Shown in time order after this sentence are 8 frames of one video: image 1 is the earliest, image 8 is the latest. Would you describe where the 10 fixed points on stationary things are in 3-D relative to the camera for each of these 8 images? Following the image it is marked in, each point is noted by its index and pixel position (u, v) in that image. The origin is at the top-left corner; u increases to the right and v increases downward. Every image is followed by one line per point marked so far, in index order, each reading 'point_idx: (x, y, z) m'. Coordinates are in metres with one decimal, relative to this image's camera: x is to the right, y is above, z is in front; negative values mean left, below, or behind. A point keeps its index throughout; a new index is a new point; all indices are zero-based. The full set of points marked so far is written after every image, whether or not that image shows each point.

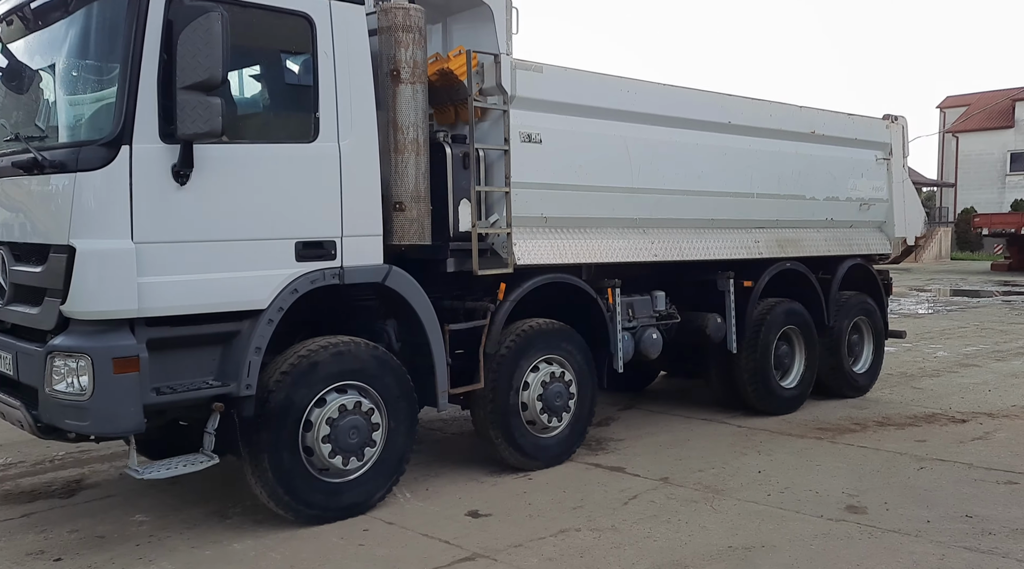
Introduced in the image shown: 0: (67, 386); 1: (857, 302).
0: (-2.0, -0.5, +4.4) m
1: (+3.4, -0.2, +9.3) m
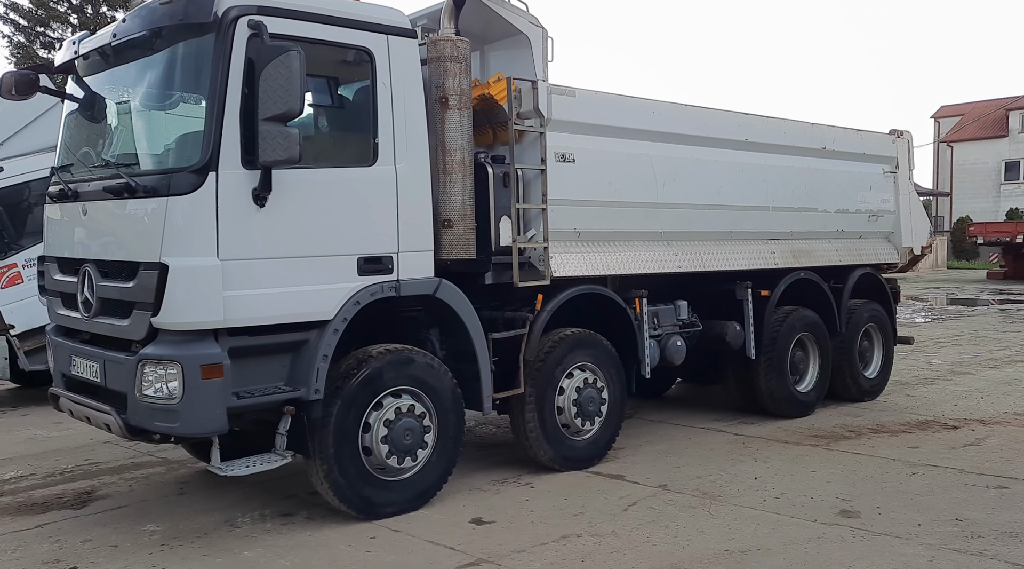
0: (-1.8, -0.5, +4.8) m
1: (+3.7, -0.2, +9.7) m
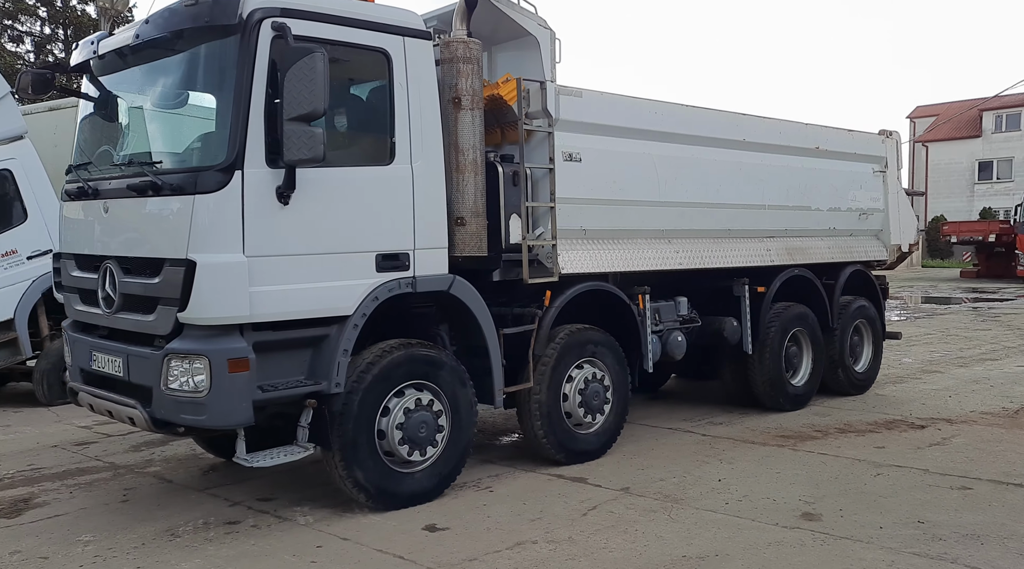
0: (-1.7, -0.5, +4.9) m
1: (+3.6, -0.2, +9.9) m
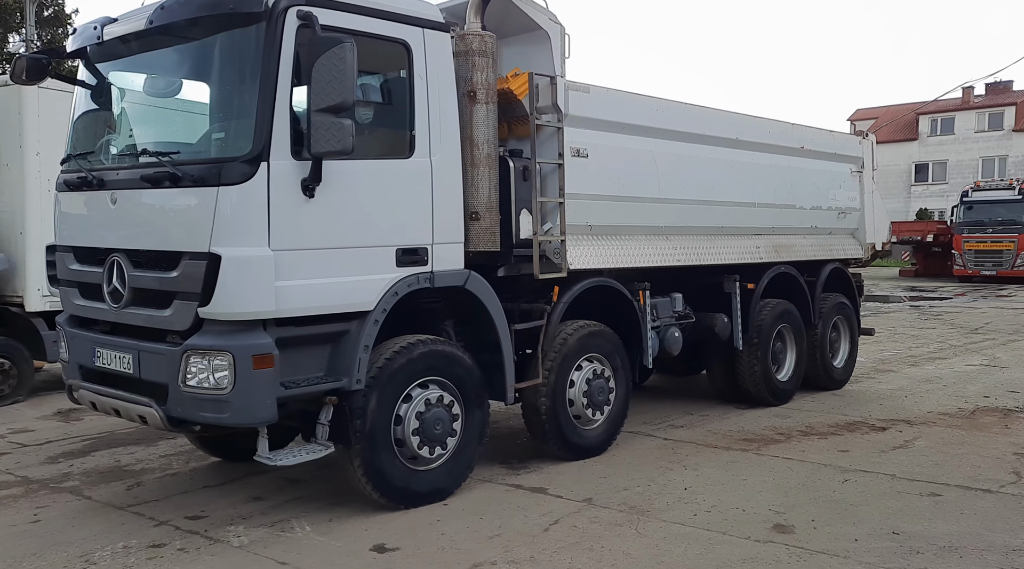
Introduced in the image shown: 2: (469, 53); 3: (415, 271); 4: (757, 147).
0: (-1.5, -0.5, +4.7) m
1: (+3.5, -0.2, +10.1) m
2: (-0.3, +1.4, +5.8) m
3: (-0.5, +0.1, +5.4) m
4: (+2.3, +1.3, +8.8) m
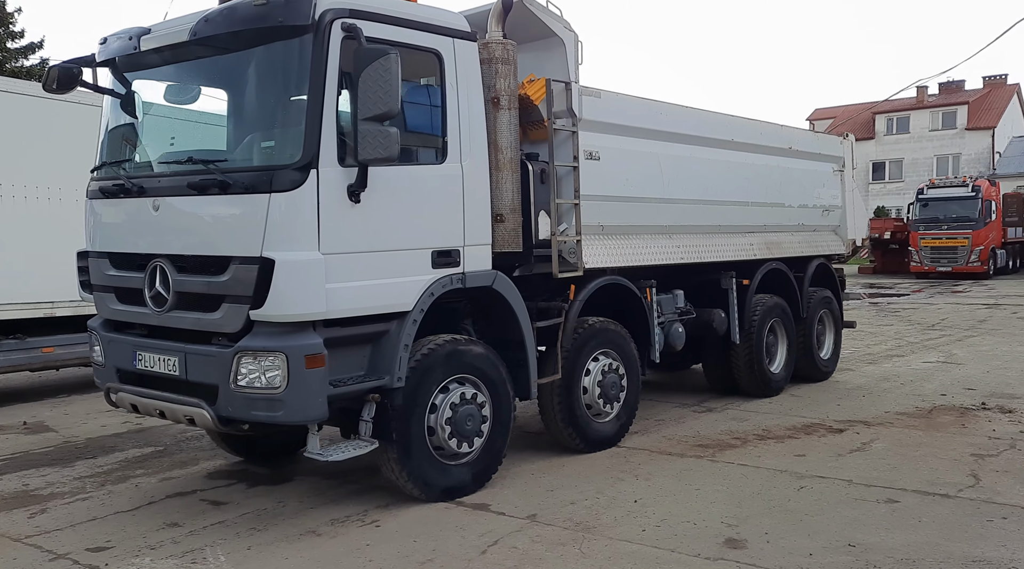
0: (-1.3, -0.5, +4.9) m
1: (+3.4, -0.1, +10.5) m
2: (-0.1, +1.4, +6.0) m
3: (-0.4, +0.1, +5.6) m
4: (+2.3, +1.3, +9.1) m
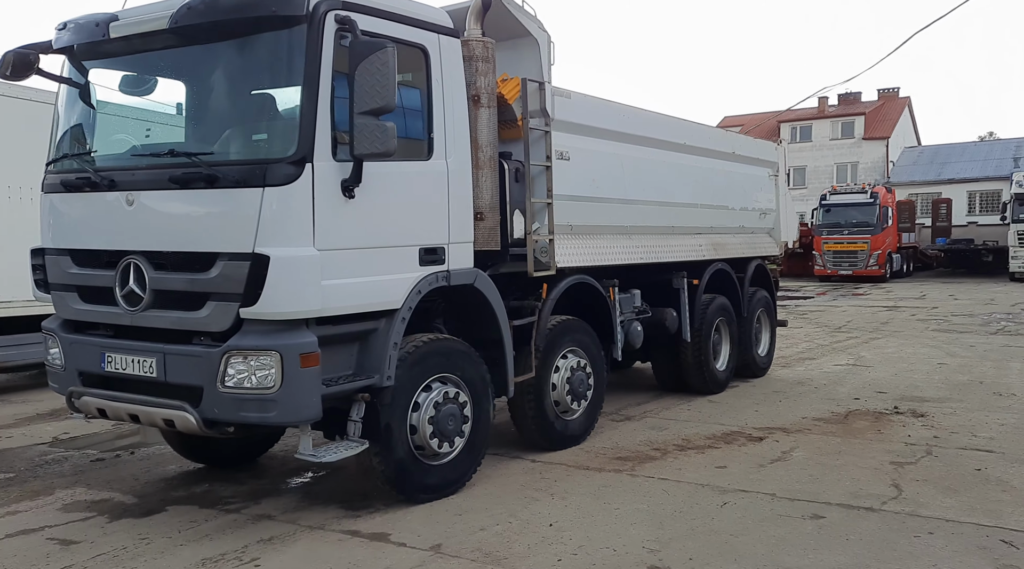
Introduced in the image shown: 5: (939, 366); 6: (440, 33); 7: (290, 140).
0: (-1.3, -0.5, +4.7) m
1: (+2.8, -0.1, +10.8) m
2: (-0.2, +1.4, +5.9) m
3: (-0.5, +0.1, +5.5) m
4: (+1.9, +1.3, +9.3) m
5: (+6.0, -1.3, +13.5) m
6: (-0.4, +1.5, +5.6) m
7: (-1.1, +0.7, +4.7) m
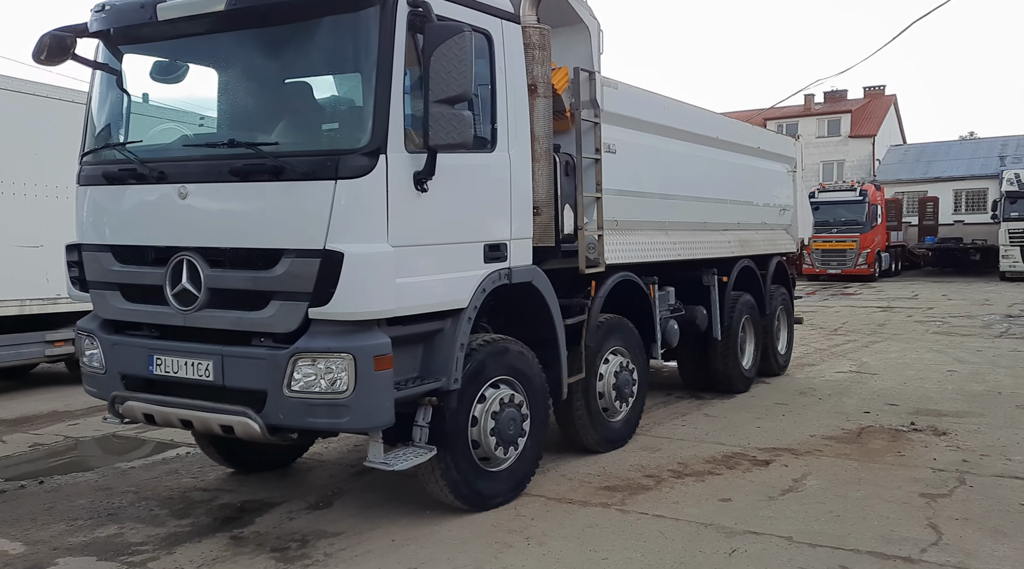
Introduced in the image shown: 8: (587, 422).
0: (-0.9, -0.5, +4.5) m
1: (+3.1, -0.1, +10.6) m
2: (+0.1, +1.4, +5.7) m
3: (-0.1, +0.1, +5.3) m
4: (+2.1, +1.3, +9.1) m
5: (+6.2, -1.3, +13.4) m
6: (-0.1, +1.5, +5.3) m
7: (-0.7, +0.7, +4.5) m
8: (+0.6, -1.0, +6.7) m
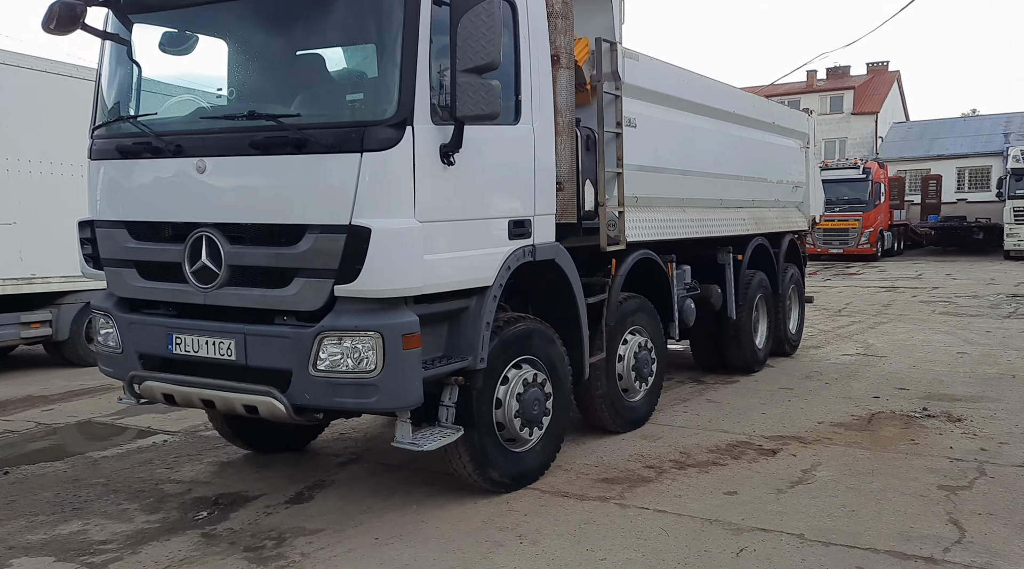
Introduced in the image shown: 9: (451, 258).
0: (-0.8, -0.4, +4.3) m
1: (+3.2, +0.1, +10.5) m
2: (+0.3, +1.6, +5.6) m
3: (+0.1, +0.2, +5.1) m
4: (+2.3, +1.5, +9.0) m
5: (+6.3, -1.0, +13.3) m
6: (+0.1, +1.6, +5.2) m
7: (-0.6, +0.8, +4.3) m
8: (+0.7, -0.8, +6.6) m
9: (-0.3, +0.1, +4.6) m
